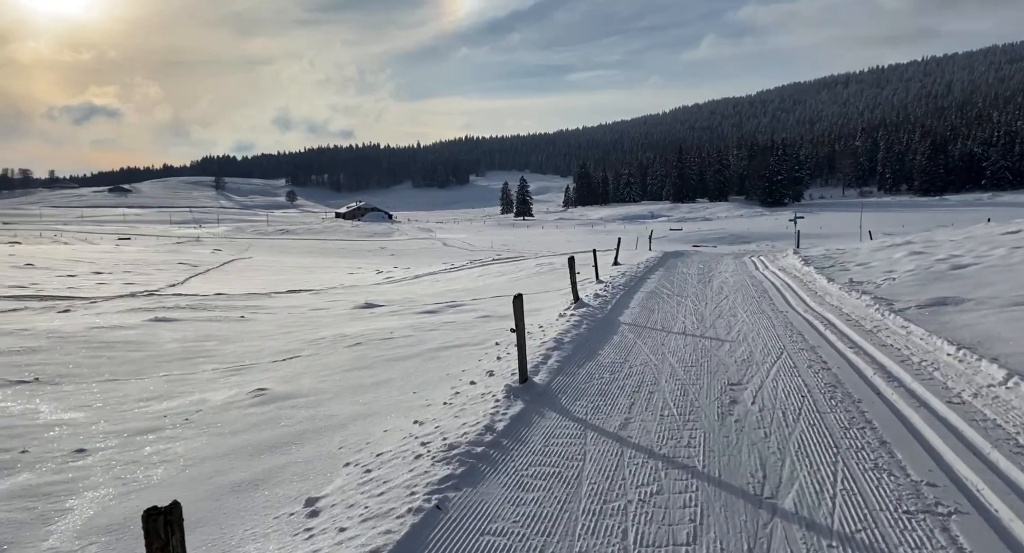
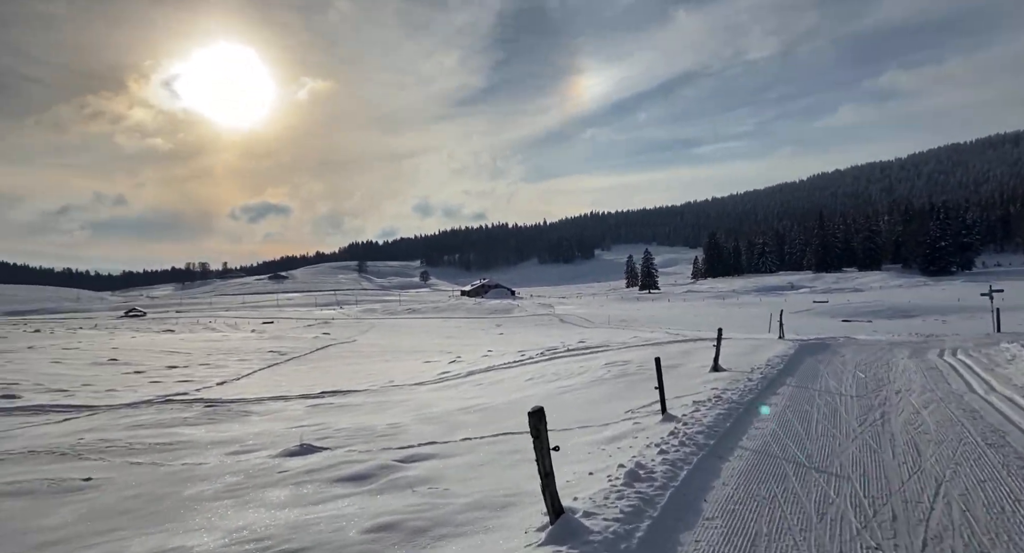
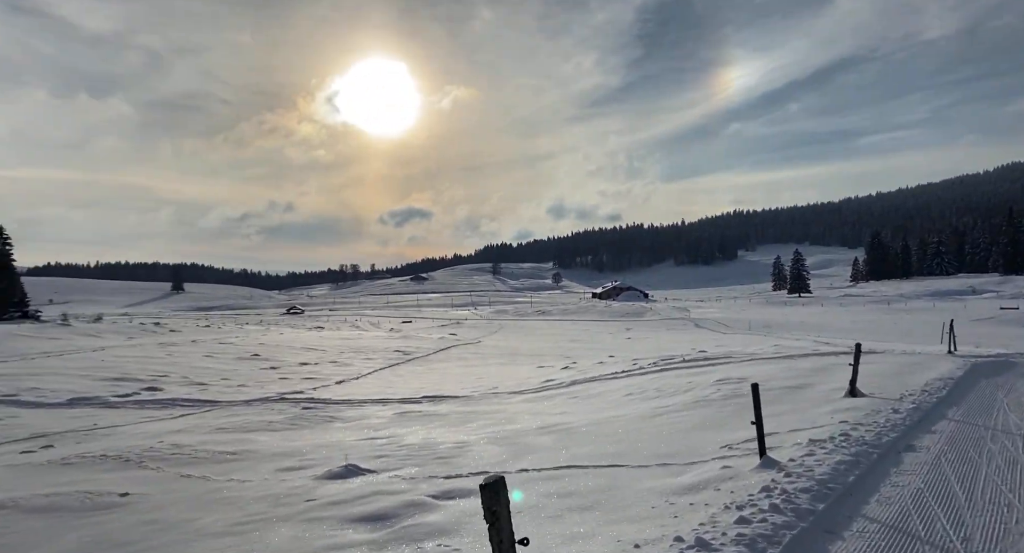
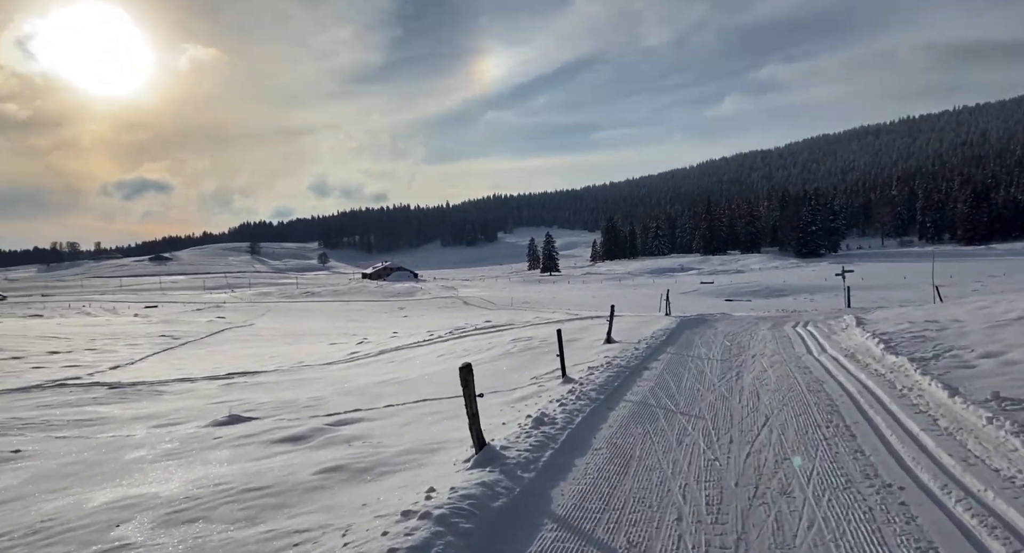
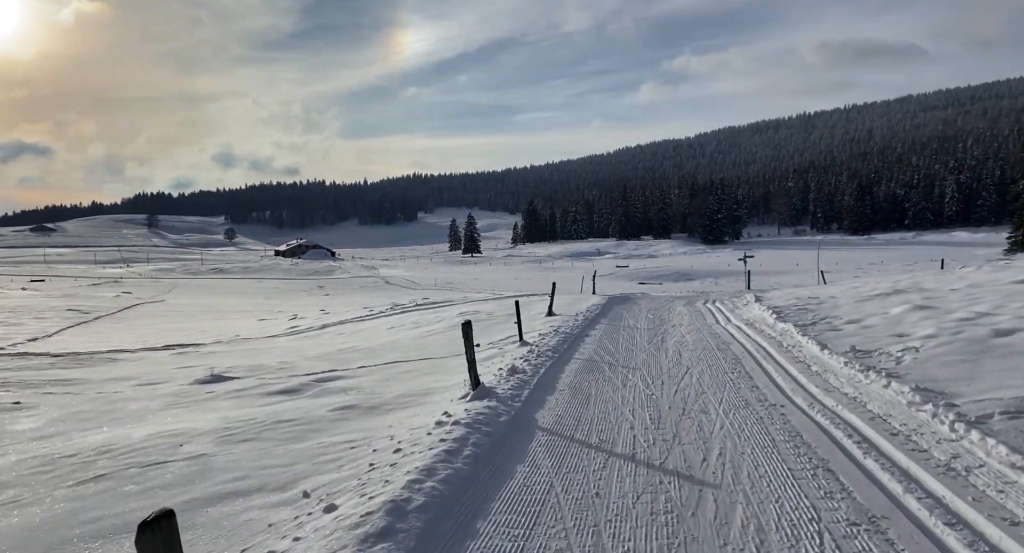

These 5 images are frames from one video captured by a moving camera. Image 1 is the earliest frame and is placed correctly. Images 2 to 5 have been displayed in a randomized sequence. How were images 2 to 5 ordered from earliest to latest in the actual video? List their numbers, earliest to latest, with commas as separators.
5, 4, 2, 3
